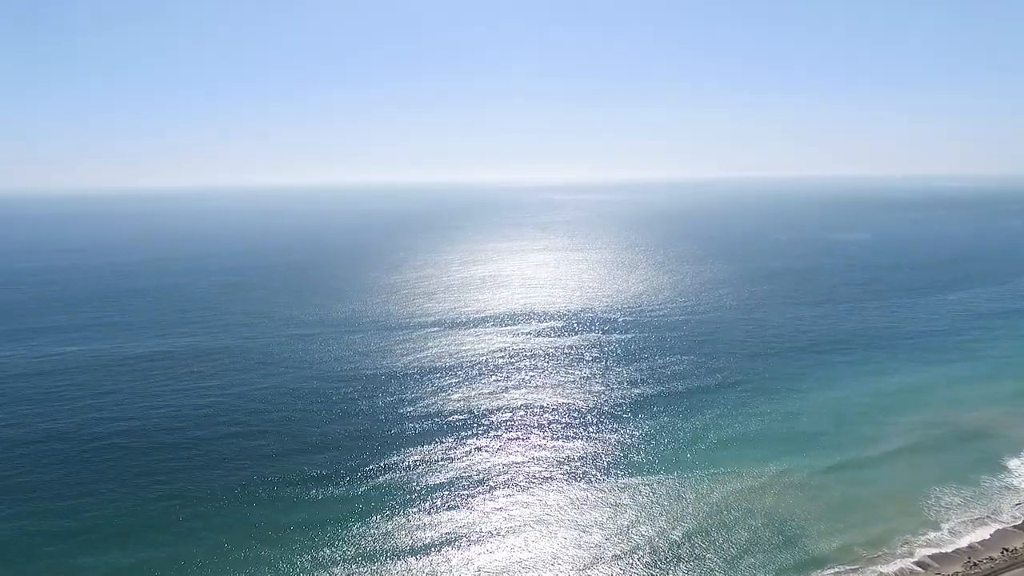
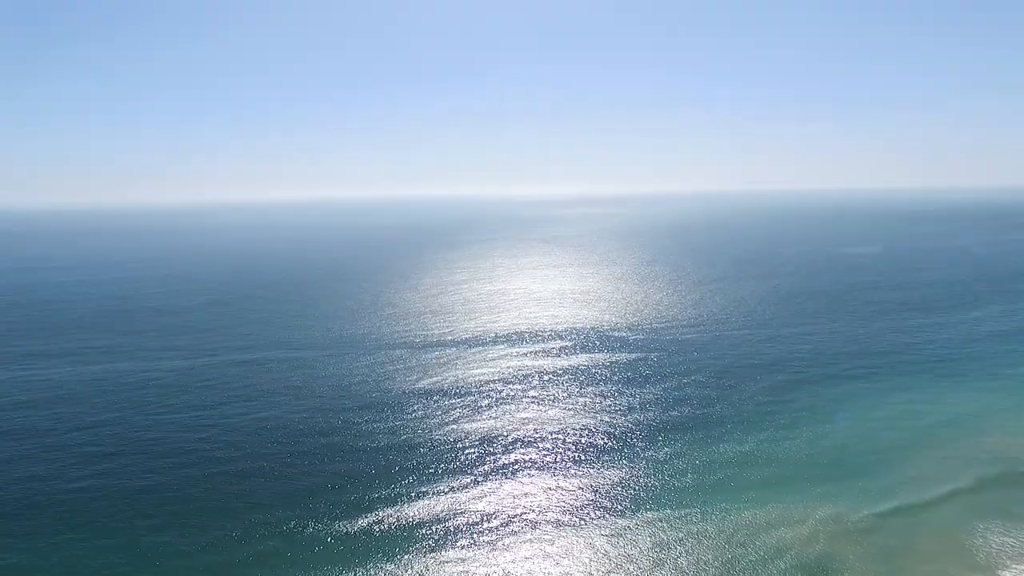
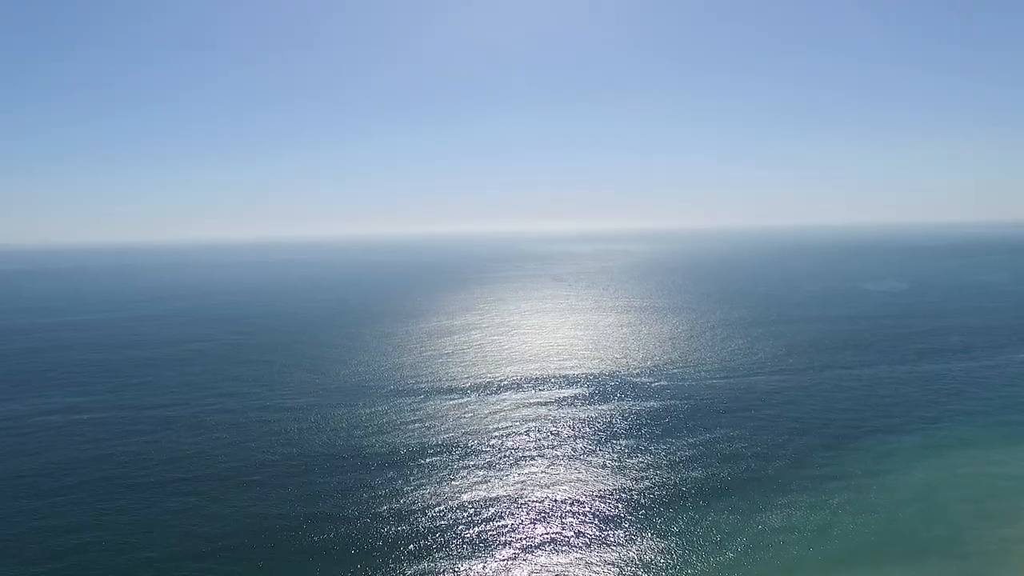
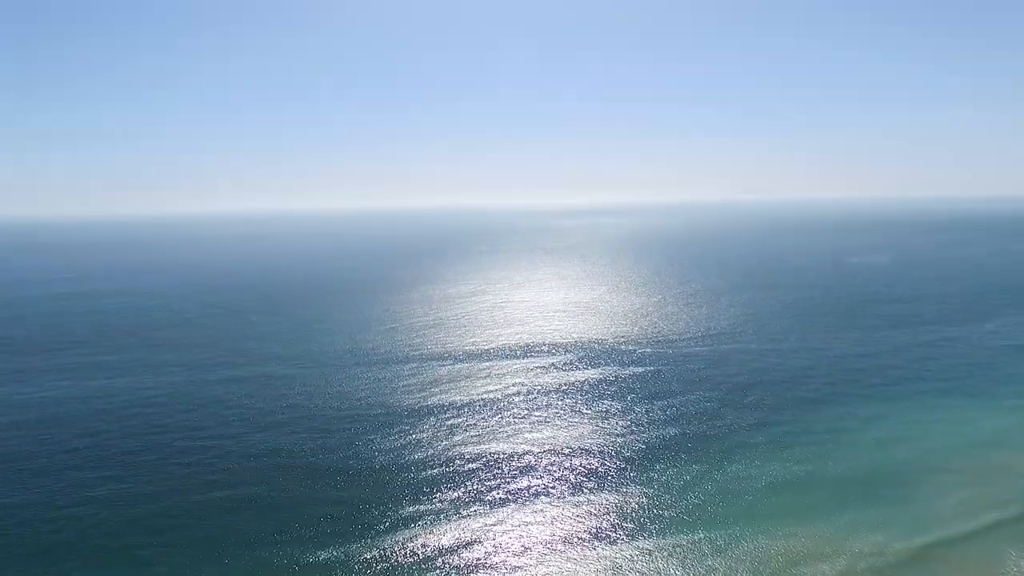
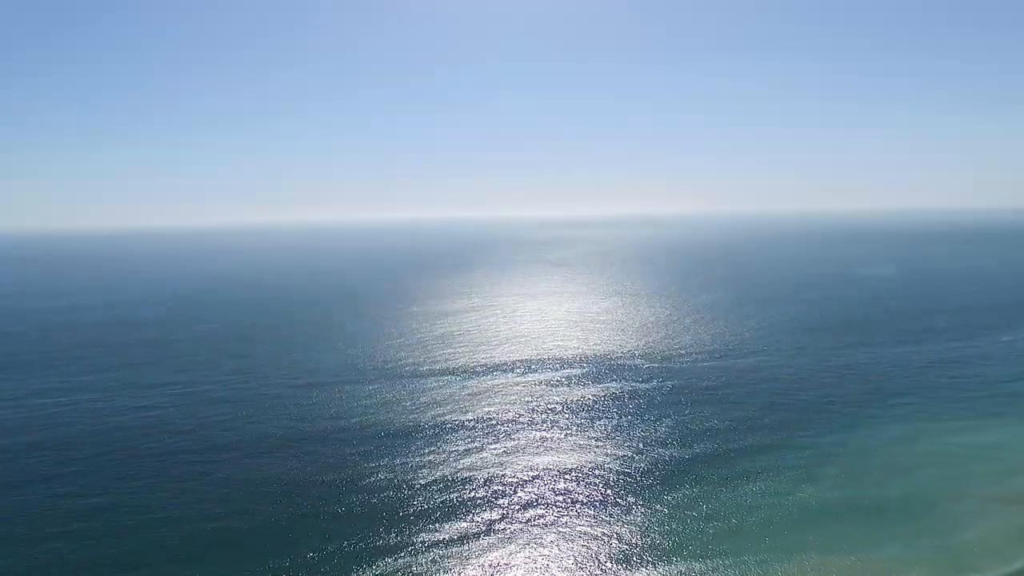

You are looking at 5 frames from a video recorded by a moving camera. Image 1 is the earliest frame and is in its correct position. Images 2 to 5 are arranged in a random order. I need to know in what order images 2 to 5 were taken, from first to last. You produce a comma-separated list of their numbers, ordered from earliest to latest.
2, 4, 5, 3
